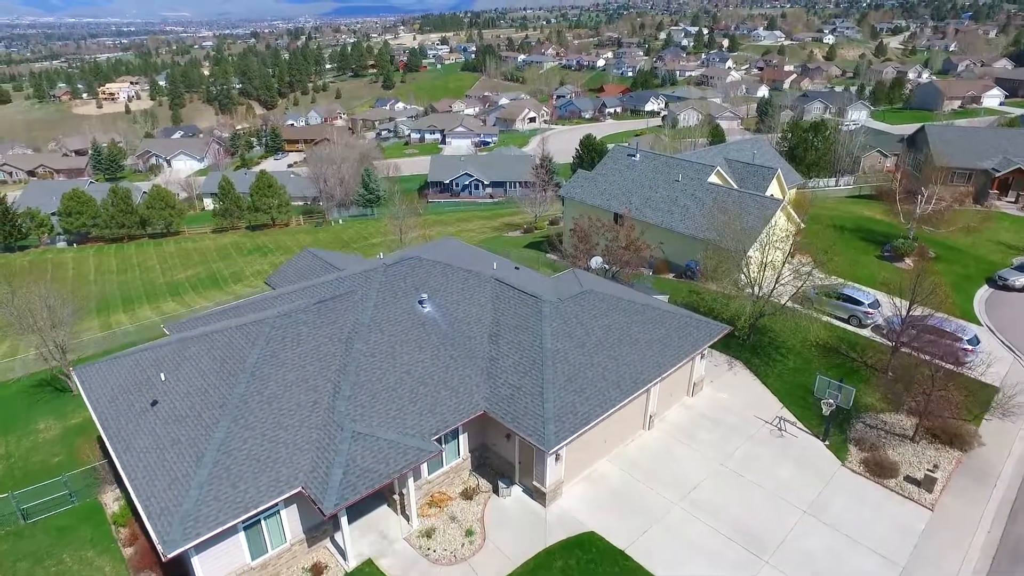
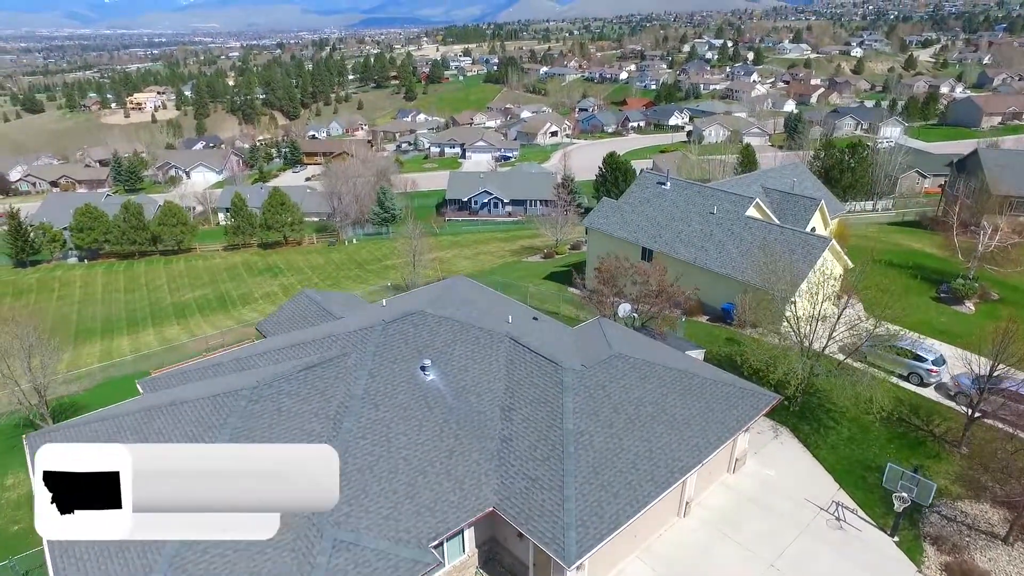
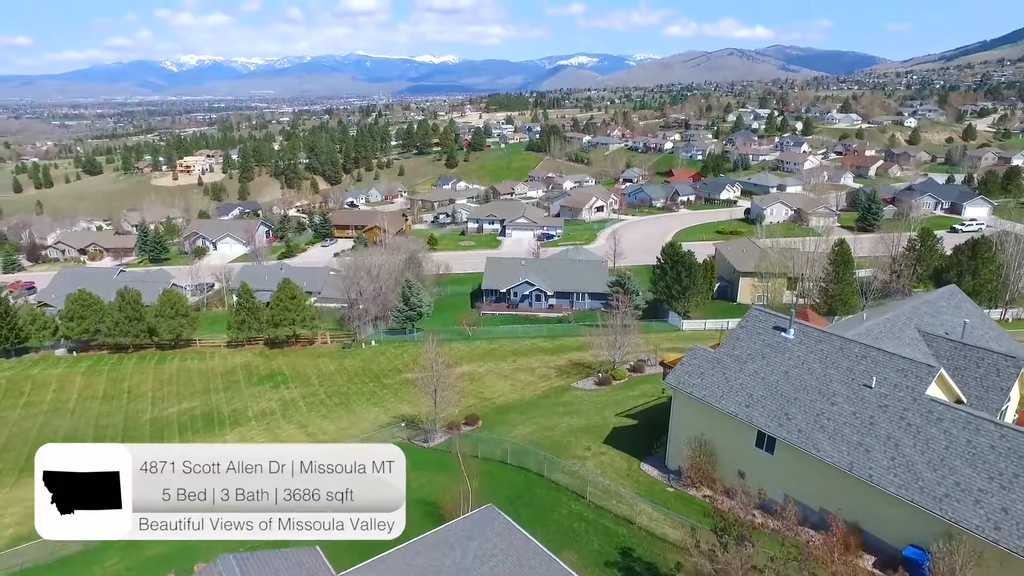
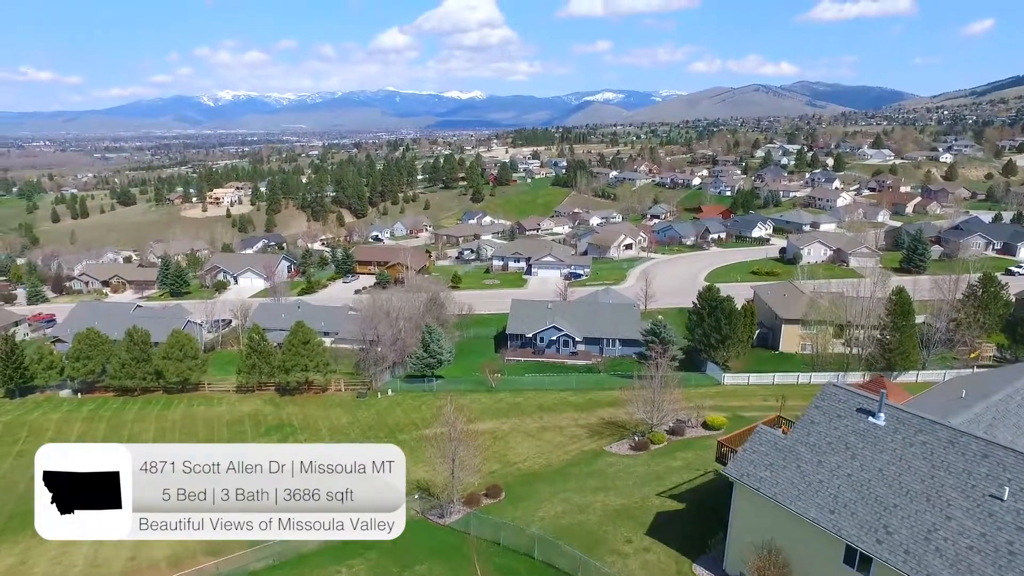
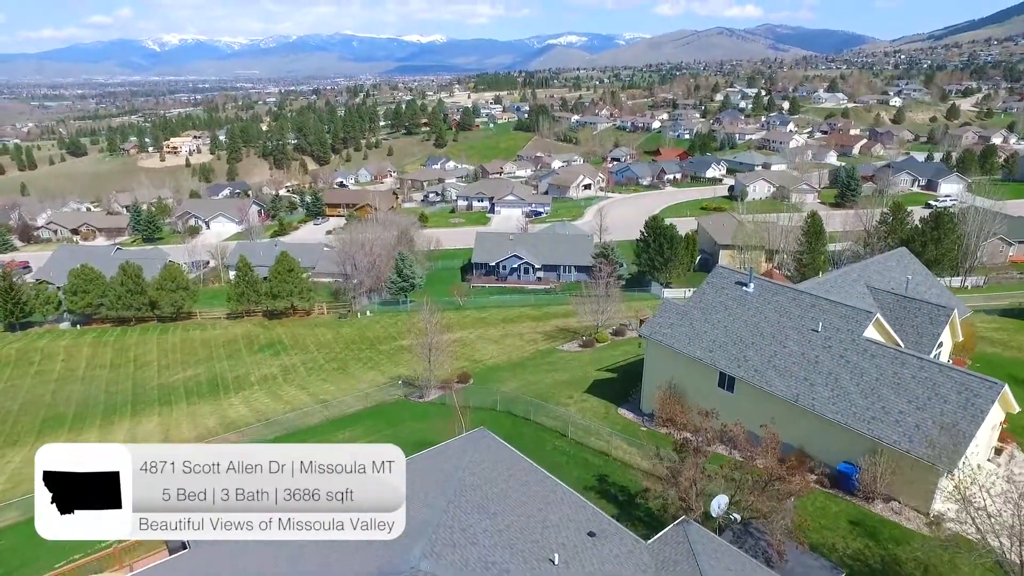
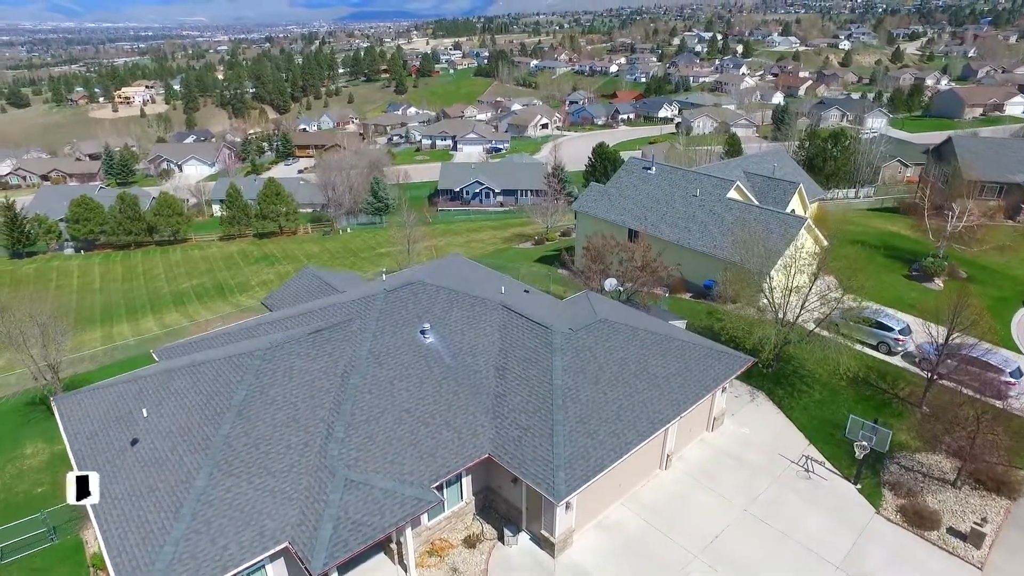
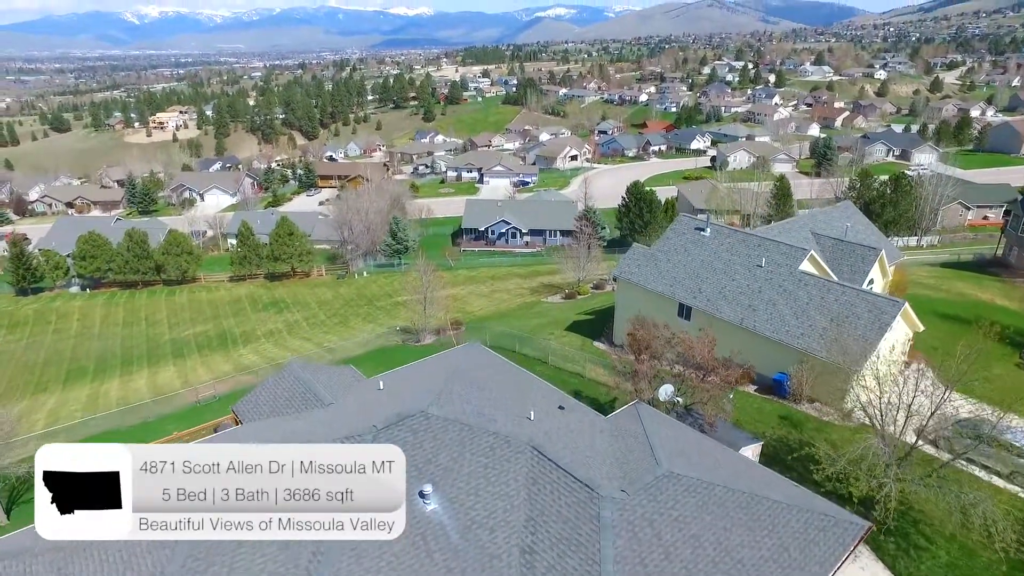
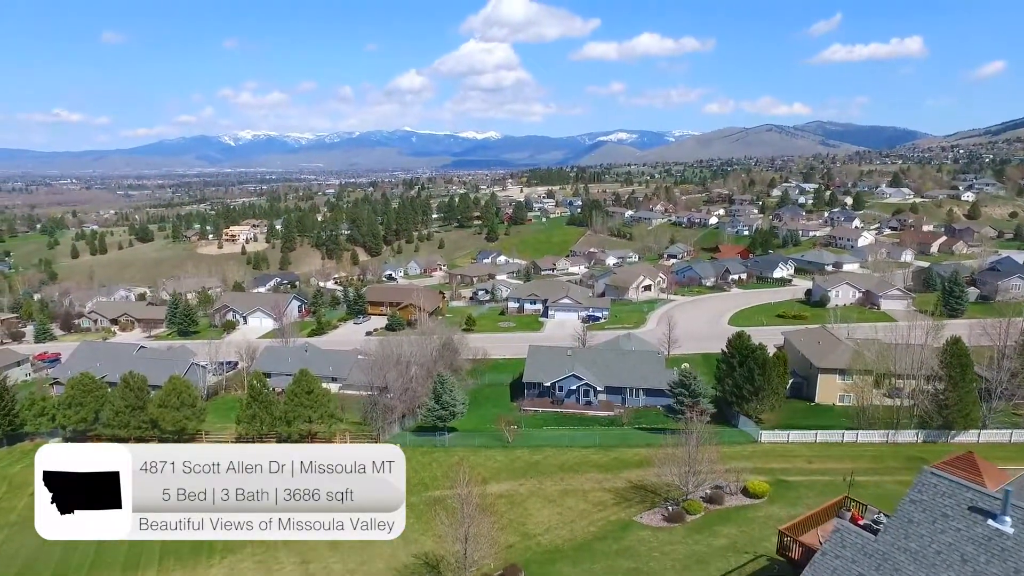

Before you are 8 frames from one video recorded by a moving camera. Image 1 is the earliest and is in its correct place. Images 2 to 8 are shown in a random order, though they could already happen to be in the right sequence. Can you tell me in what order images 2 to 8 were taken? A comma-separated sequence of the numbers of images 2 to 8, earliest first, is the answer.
6, 2, 7, 5, 3, 4, 8
